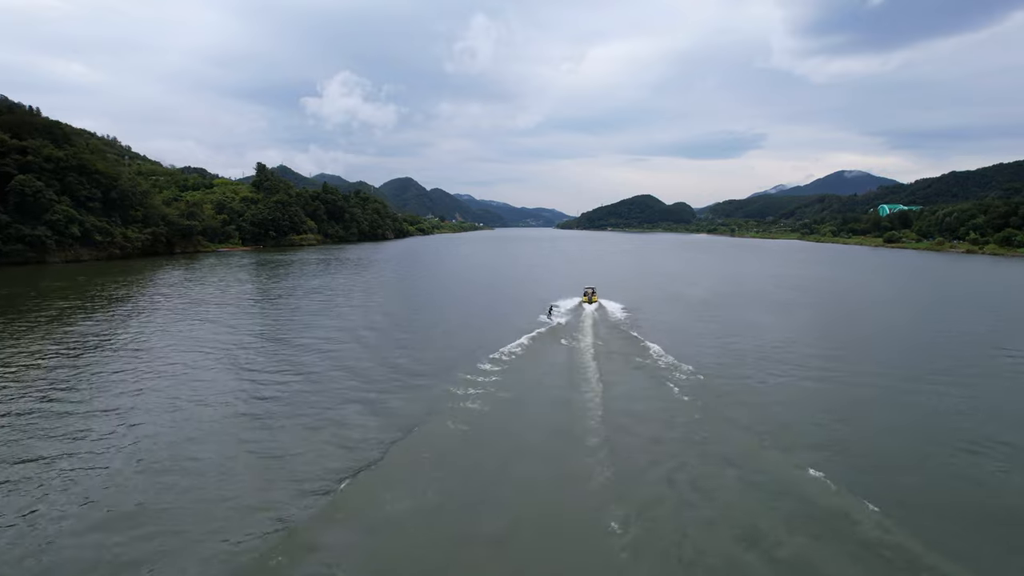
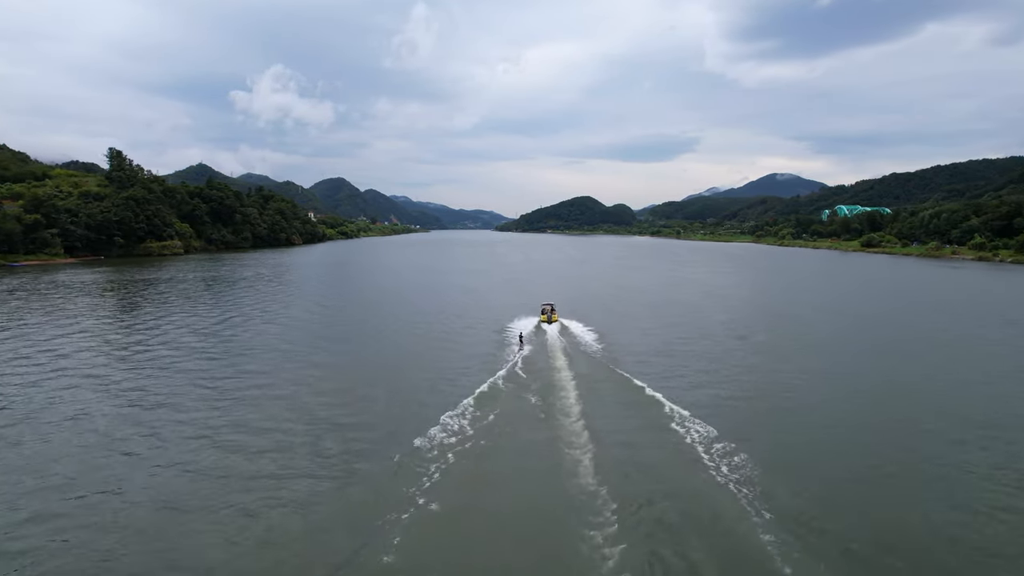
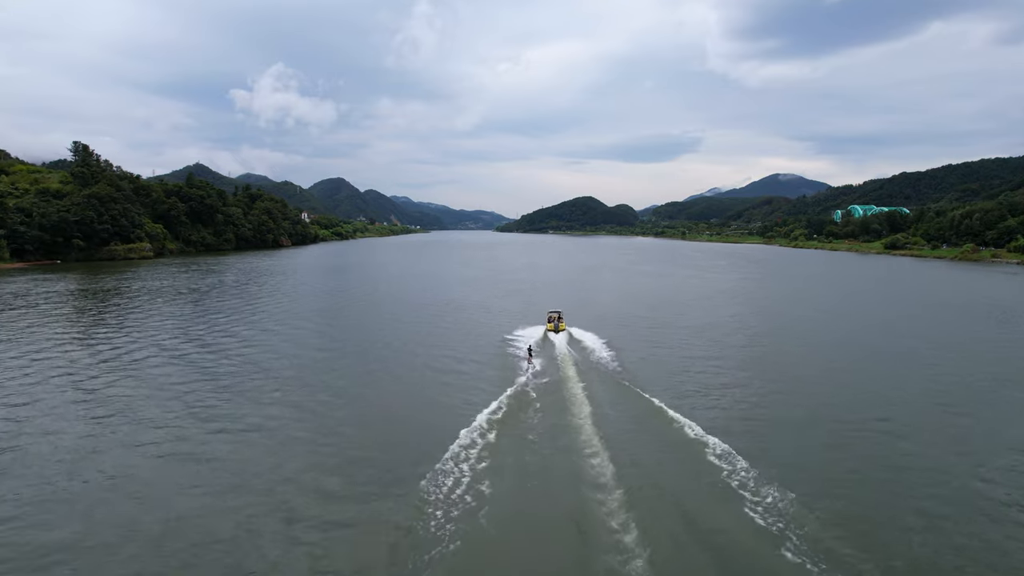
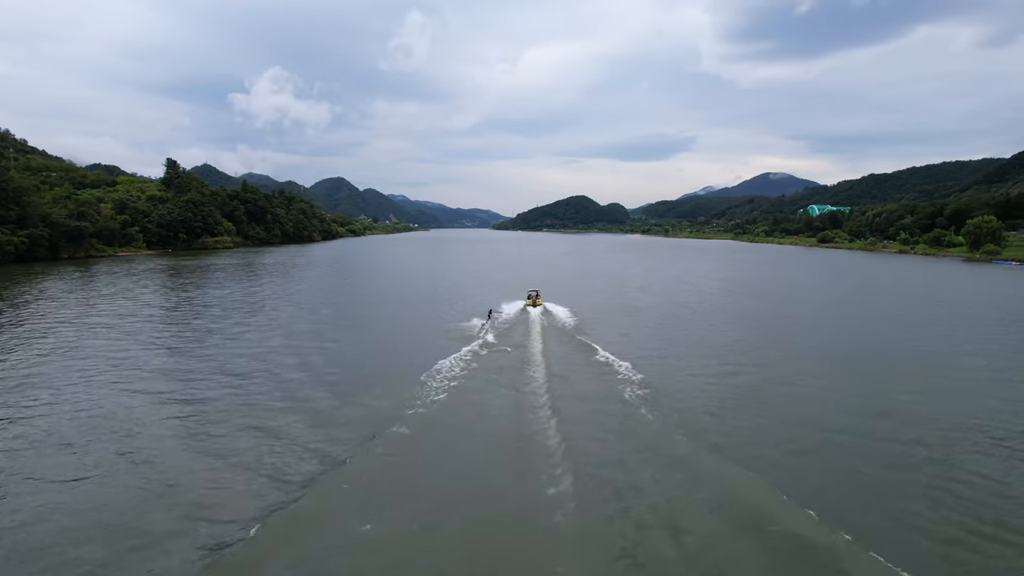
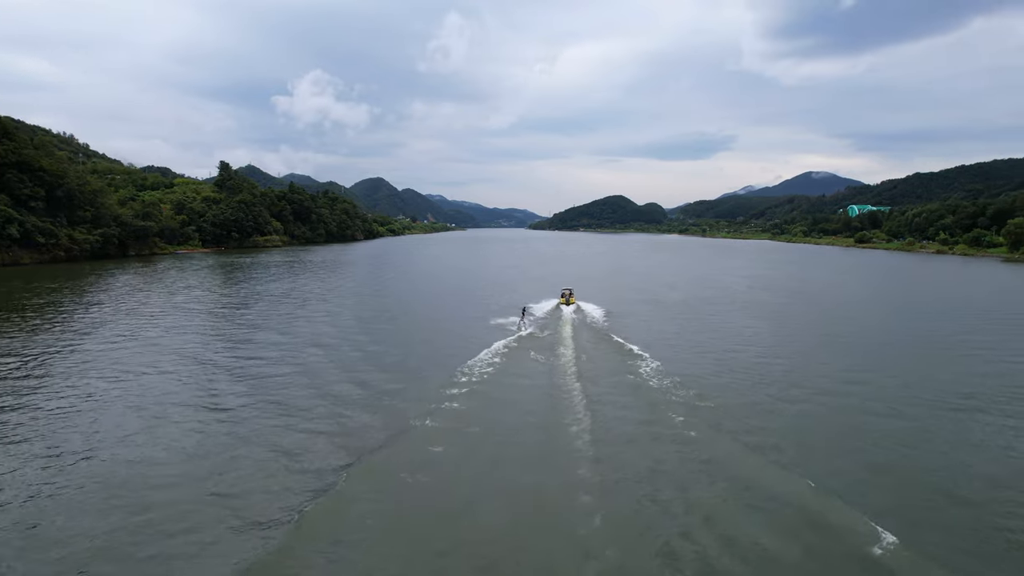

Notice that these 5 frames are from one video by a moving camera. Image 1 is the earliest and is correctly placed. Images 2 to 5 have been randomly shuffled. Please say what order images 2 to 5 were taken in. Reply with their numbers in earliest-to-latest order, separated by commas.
5, 4, 2, 3
